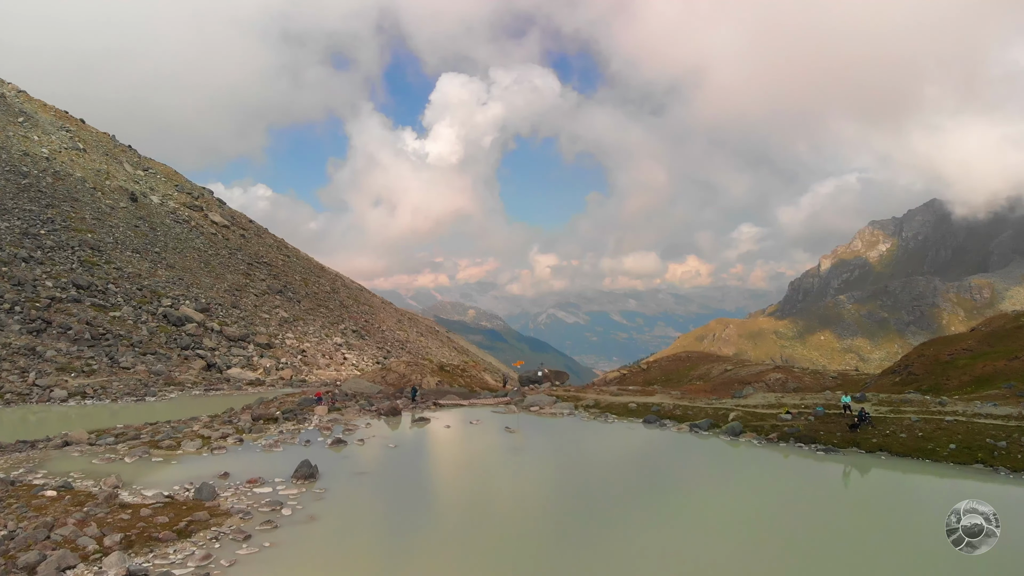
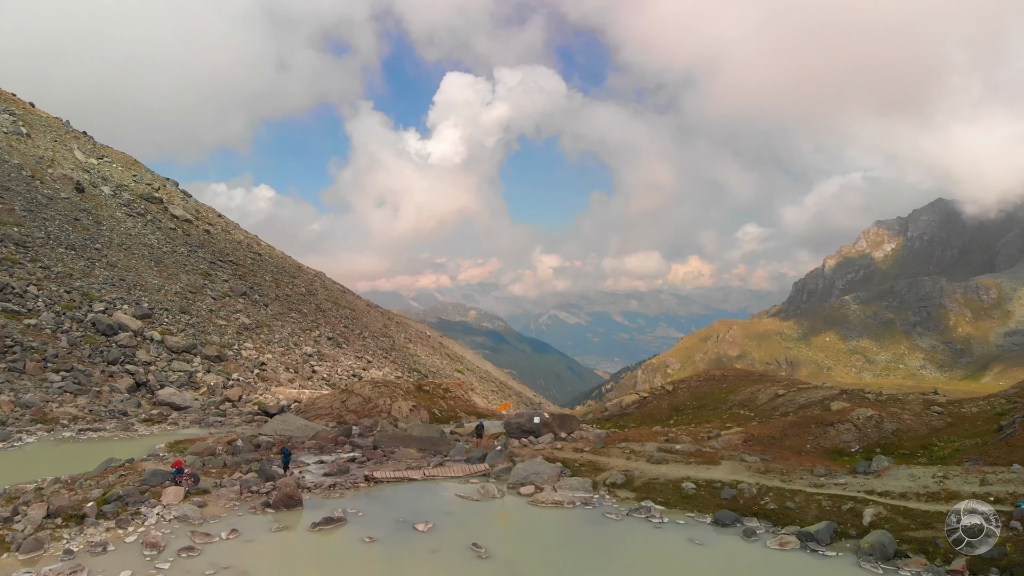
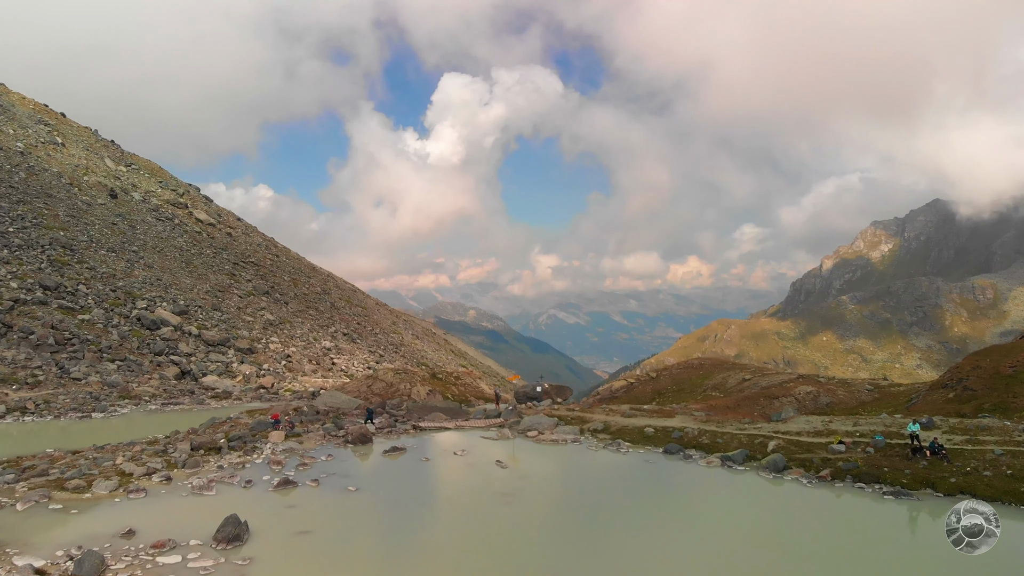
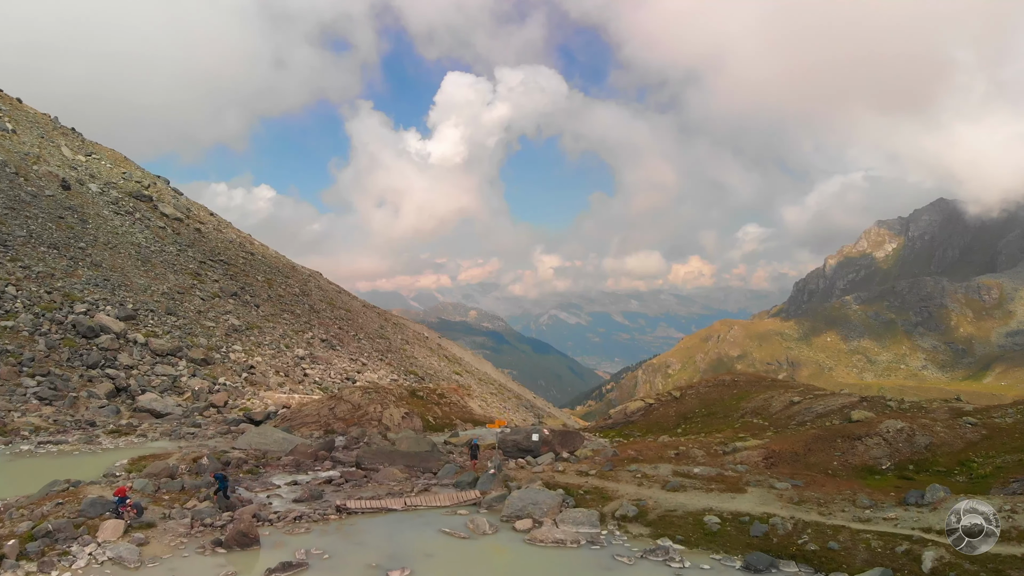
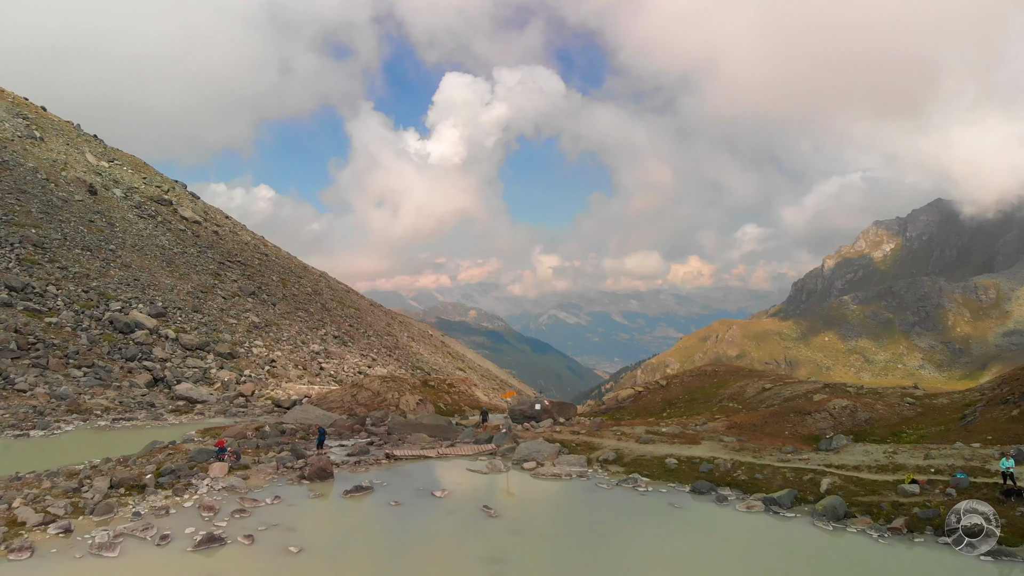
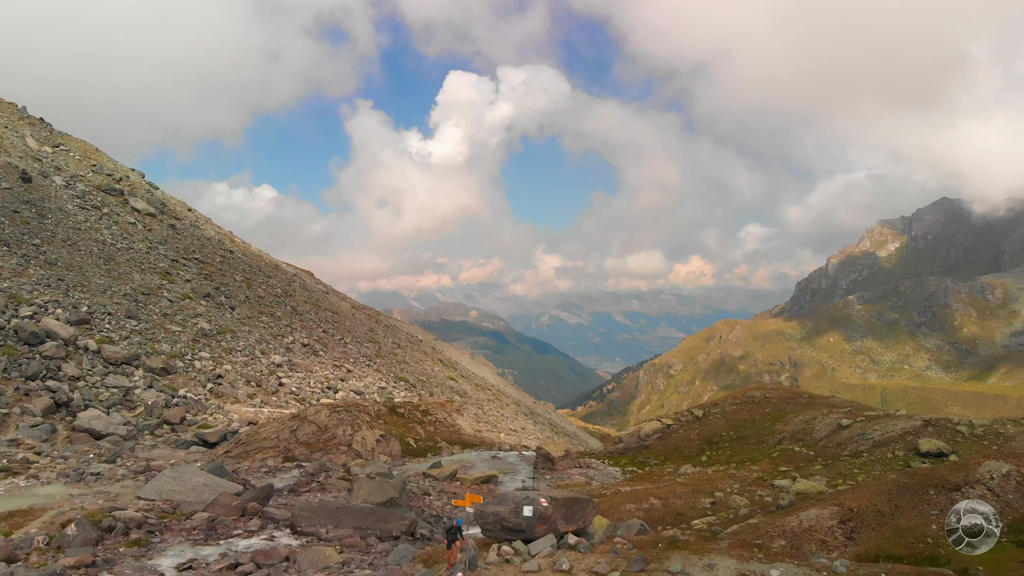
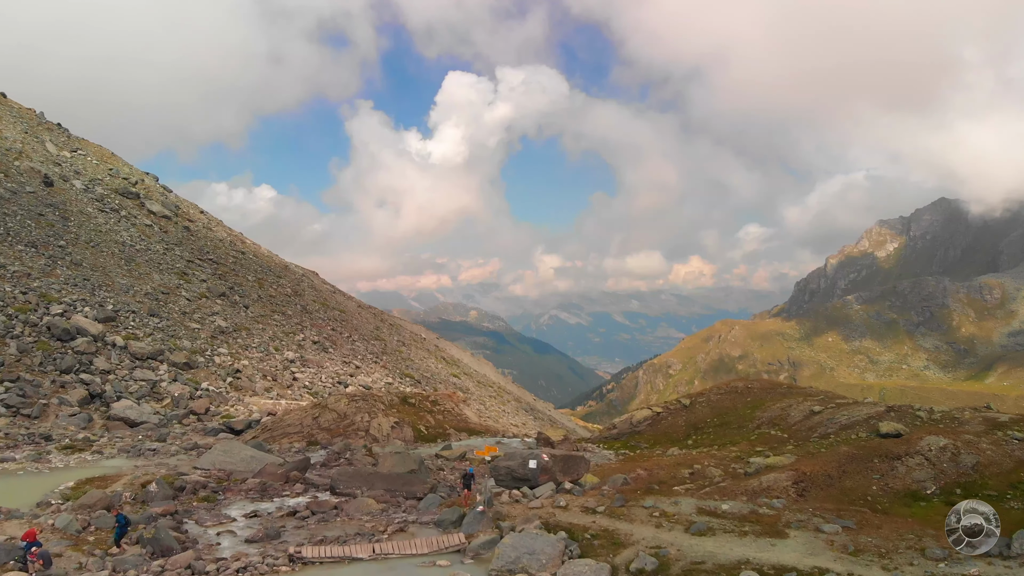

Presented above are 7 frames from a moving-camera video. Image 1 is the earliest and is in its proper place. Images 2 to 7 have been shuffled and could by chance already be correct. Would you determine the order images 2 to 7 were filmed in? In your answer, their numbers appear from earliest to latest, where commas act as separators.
3, 5, 2, 4, 7, 6
